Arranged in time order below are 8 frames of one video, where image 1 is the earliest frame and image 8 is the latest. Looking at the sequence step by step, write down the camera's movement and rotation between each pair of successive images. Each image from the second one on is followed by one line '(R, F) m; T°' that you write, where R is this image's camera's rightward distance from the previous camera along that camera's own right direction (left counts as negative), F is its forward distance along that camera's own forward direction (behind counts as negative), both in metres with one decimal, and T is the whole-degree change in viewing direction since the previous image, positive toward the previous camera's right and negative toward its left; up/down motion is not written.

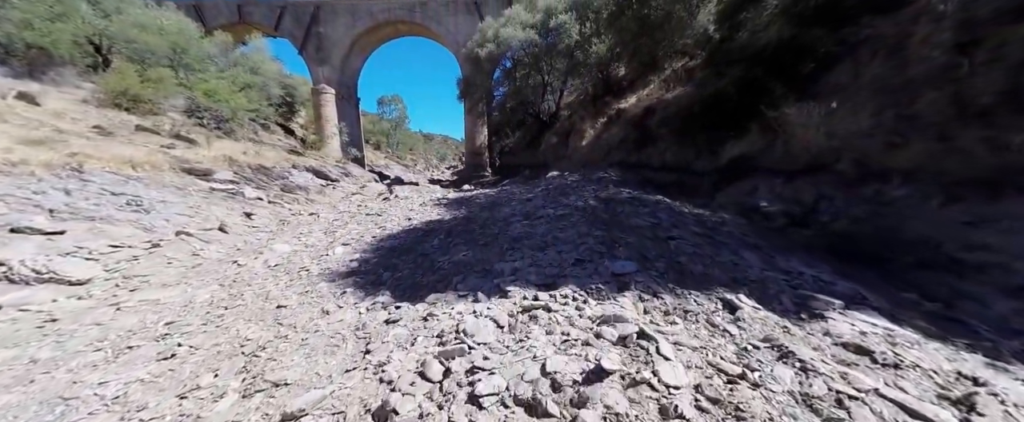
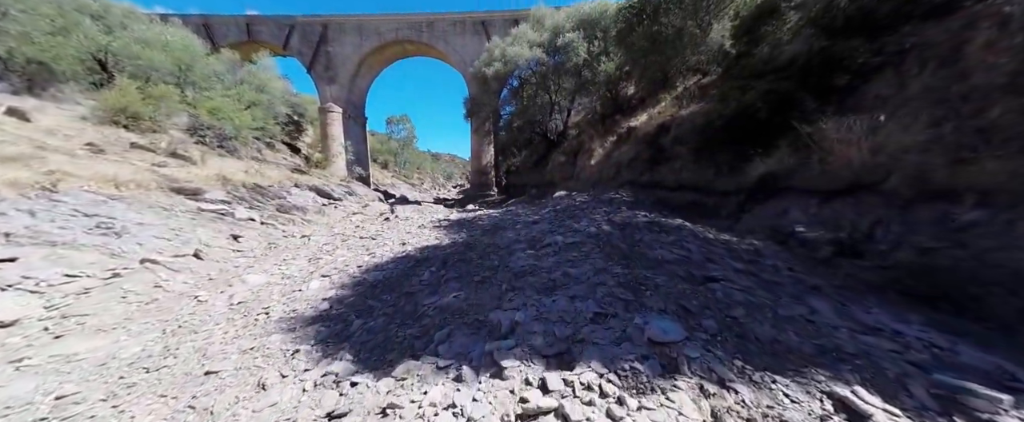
(0.0, +0.6) m; -1°
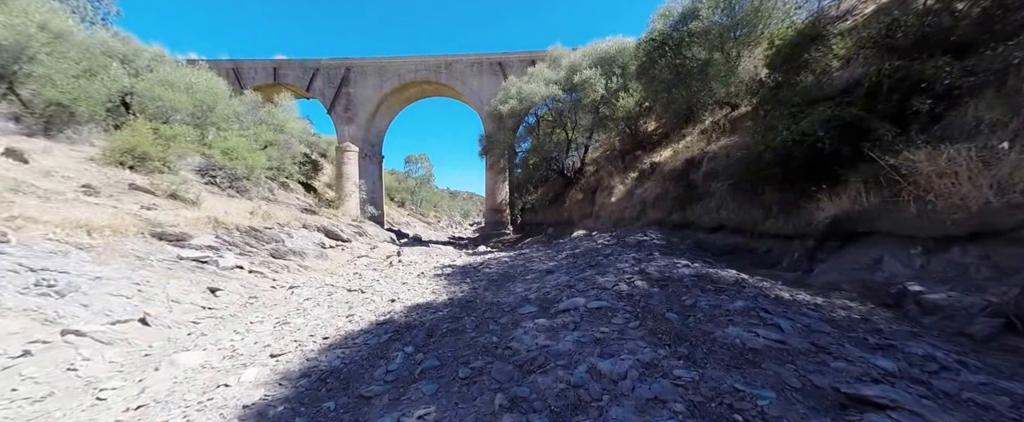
(+0.1, +1.0) m; -2°
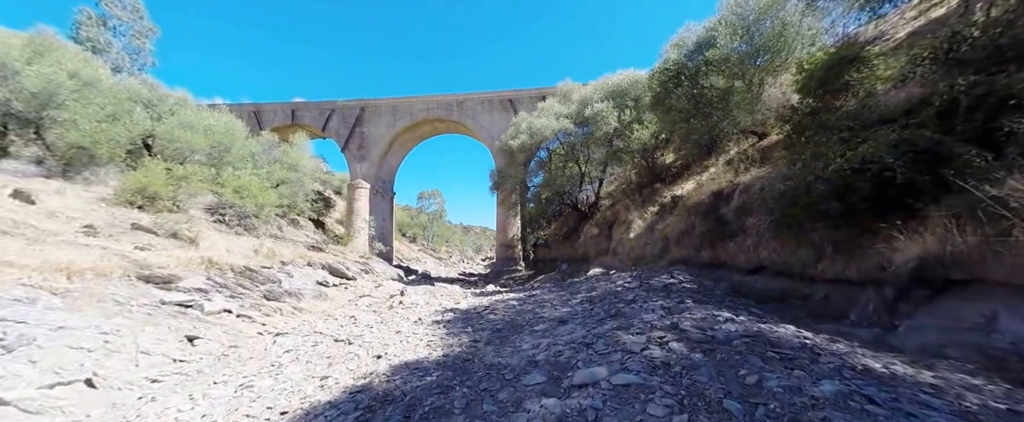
(+0.1, +0.7) m; -2°
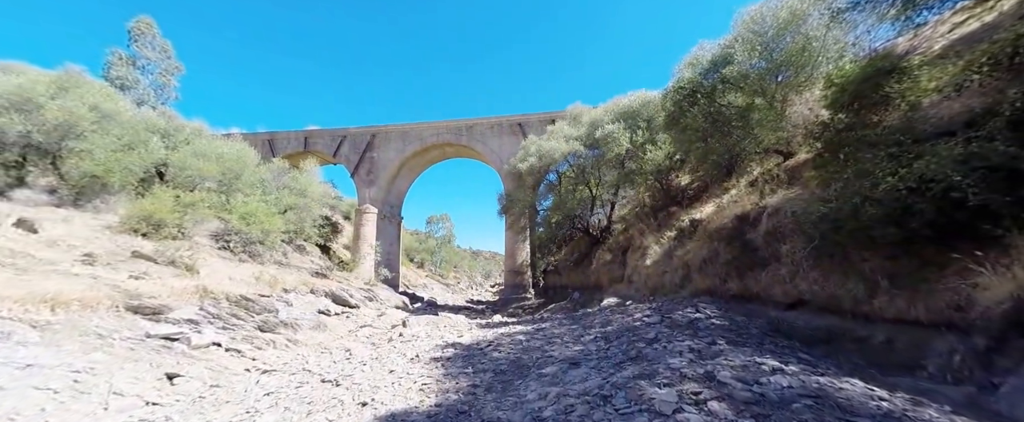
(+0.1, +0.5) m; -2°
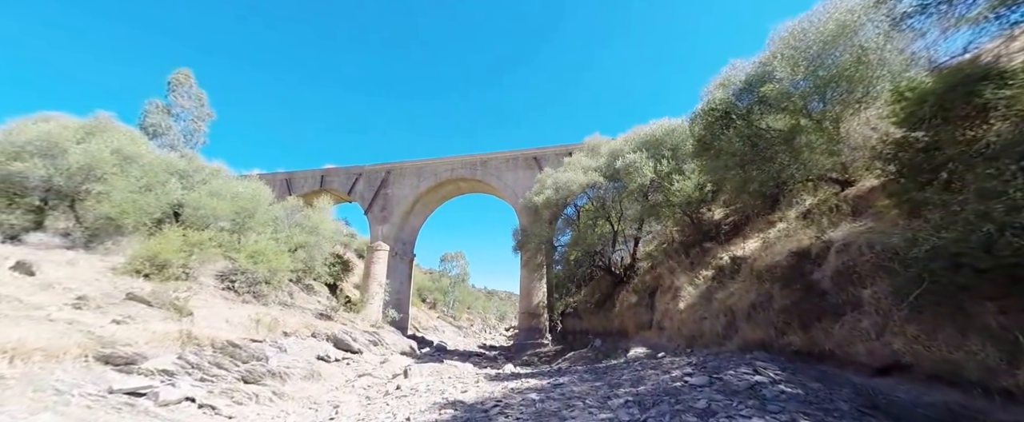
(+0.1, +0.8) m; -2°
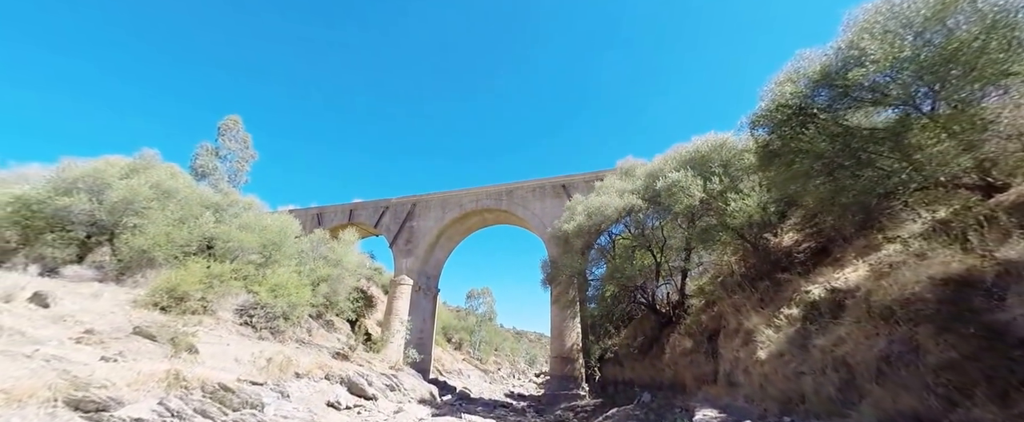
(0.0, +1.1) m; -5°
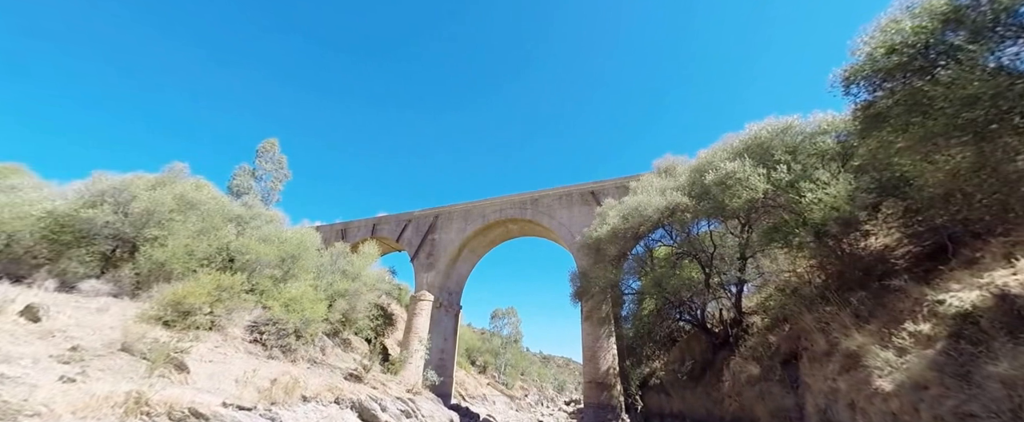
(+0.2, +1.4) m; -4°
